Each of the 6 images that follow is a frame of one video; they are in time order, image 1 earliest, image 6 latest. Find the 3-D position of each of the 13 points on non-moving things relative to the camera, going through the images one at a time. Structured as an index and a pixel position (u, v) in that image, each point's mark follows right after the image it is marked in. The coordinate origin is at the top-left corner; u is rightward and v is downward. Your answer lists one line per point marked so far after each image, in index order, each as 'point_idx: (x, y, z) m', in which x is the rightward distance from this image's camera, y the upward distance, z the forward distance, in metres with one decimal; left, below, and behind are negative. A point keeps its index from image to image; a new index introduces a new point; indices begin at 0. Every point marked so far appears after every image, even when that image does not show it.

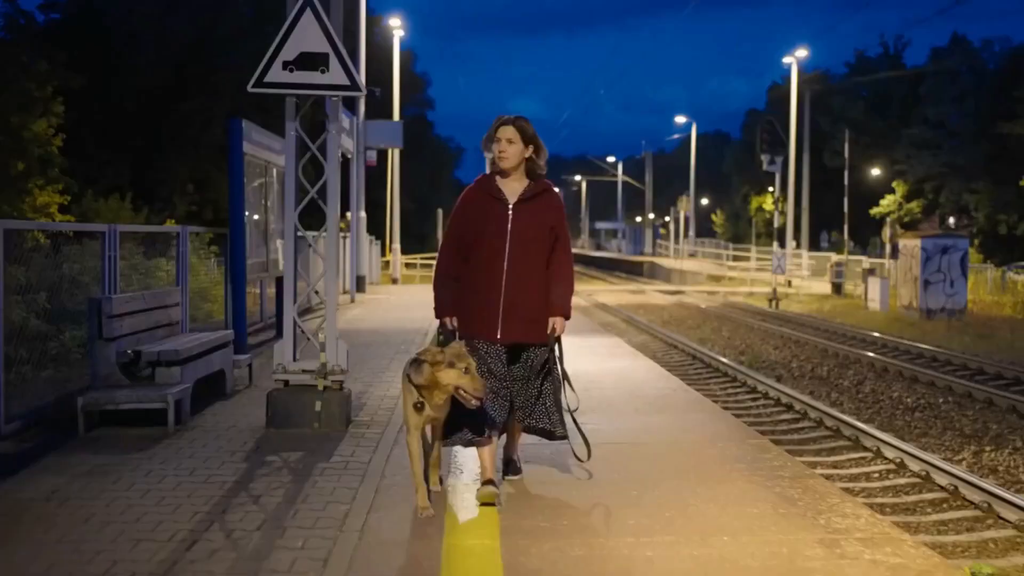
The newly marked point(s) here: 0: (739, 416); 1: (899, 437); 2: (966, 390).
0: (+2.4, -1.4, +12.4) m
1: (+3.5, -1.3, +10.5) m
2: (+5.1, -1.1, +13.1) m
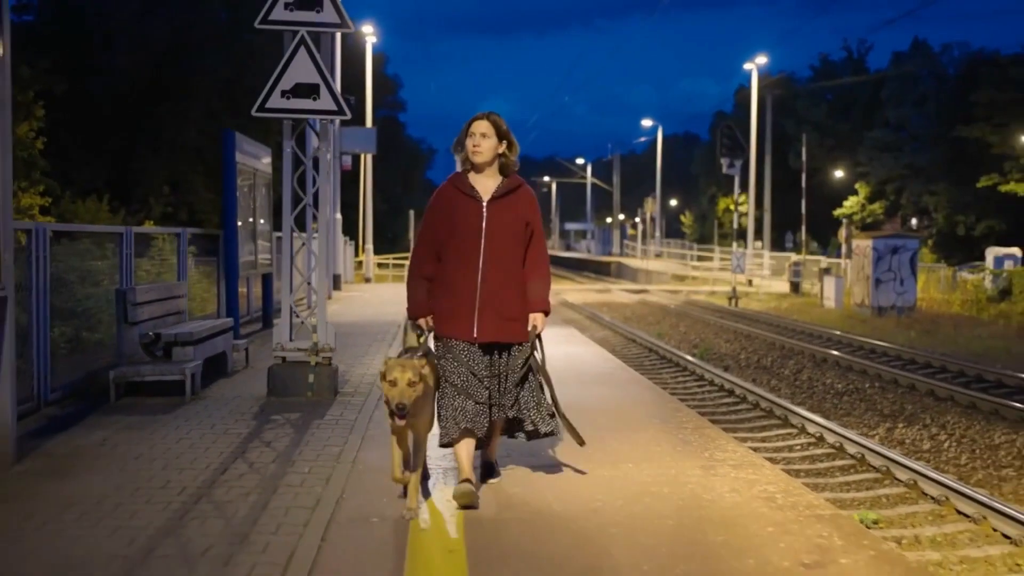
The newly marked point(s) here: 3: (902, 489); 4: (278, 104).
0: (+2.0, -1.3, +13.6) m
1: (+3.2, -1.3, +11.7) m
2: (+4.7, -1.1, +14.3) m
3: (+2.8, -1.4, +8.3) m
4: (-2.0, +1.5, +9.9) m
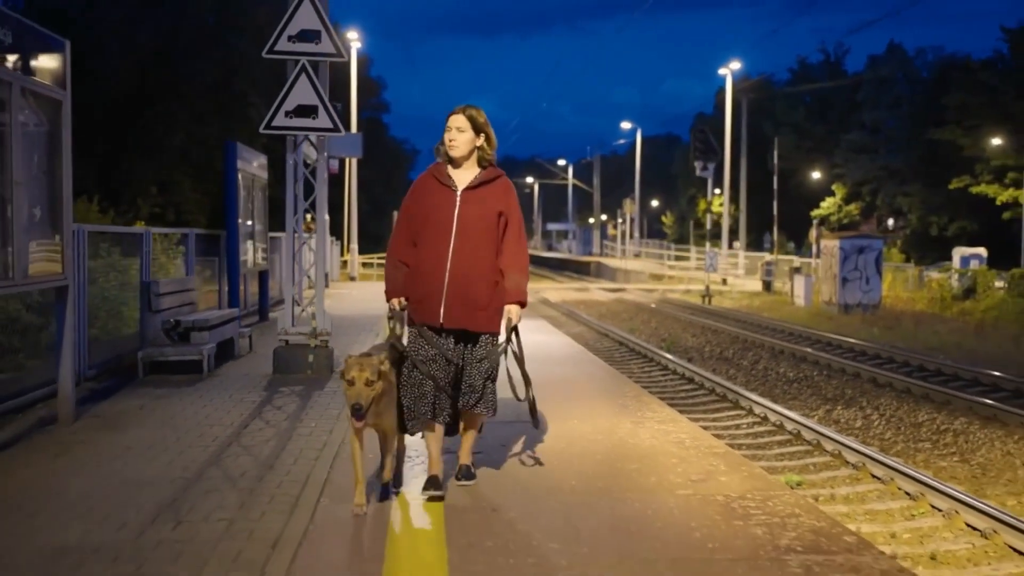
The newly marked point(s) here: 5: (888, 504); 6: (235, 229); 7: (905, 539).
0: (+1.7, -1.3, +14.8) m
1: (+2.9, -1.2, +12.9) m
2: (+4.4, -1.0, +15.5) m
3: (+2.6, -1.4, +9.5) m
4: (-2.2, +1.6, +11.0) m
5: (+2.6, -1.5, +7.9) m
6: (-3.3, +0.7, +13.7) m
7: (+2.4, -1.5, +7.0) m
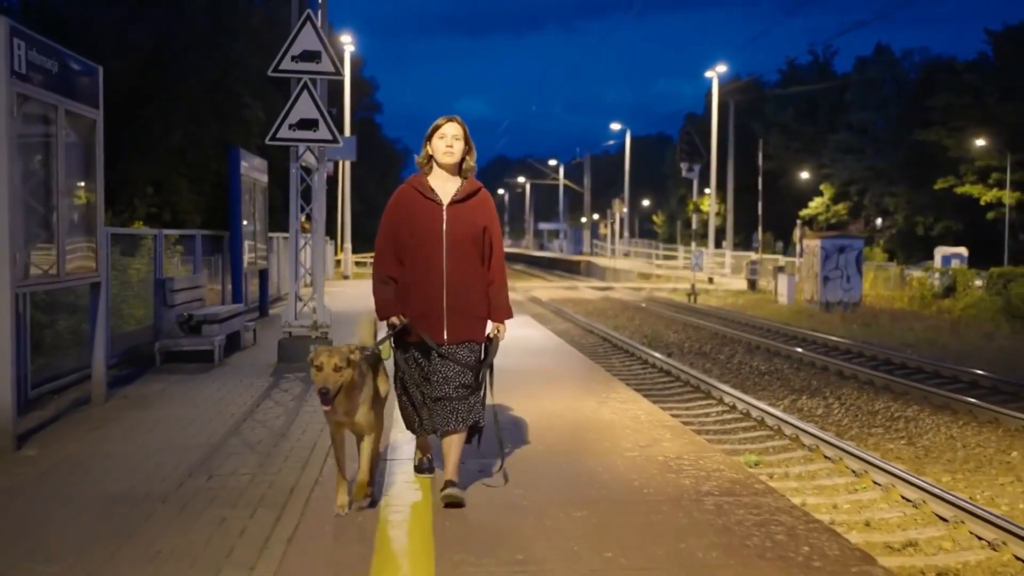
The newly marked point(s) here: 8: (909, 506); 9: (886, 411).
0: (+1.5, -1.2, +15.6) m
1: (+2.8, -1.2, +13.7) m
2: (+4.2, -1.0, +16.3) m
3: (+2.4, -1.4, +10.3) m
4: (-2.3, +1.6, +11.8) m
5: (+2.4, -1.5, +8.7) m
6: (-3.4, +0.7, +14.5) m
7: (+2.3, -1.5, +7.9) m
8: (+2.7, -1.5, +7.8) m
9: (+3.8, -1.3, +11.8) m
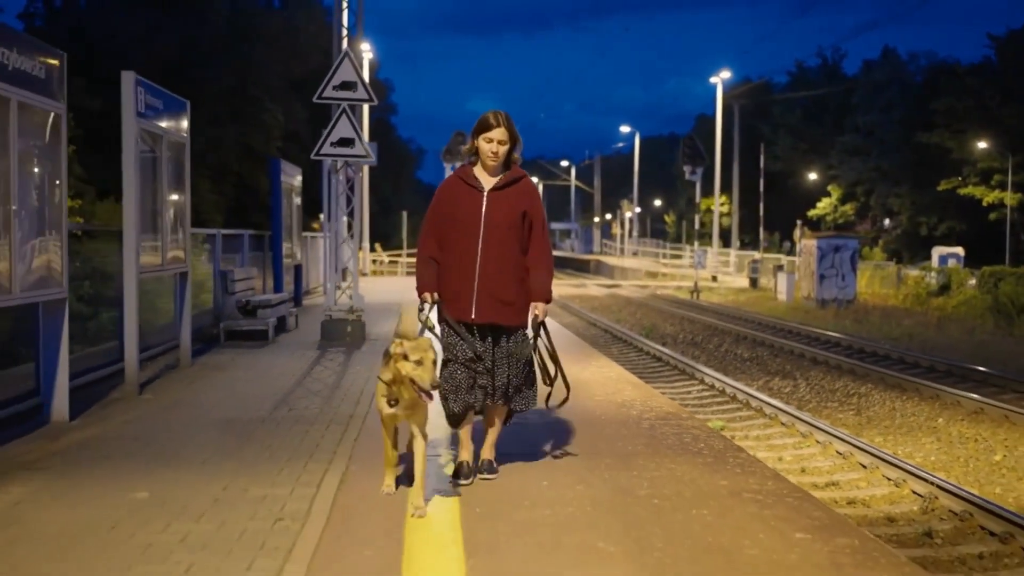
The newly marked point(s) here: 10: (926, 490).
0: (+1.7, -1.2, +17.3) m
1: (+2.8, -1.1, +15.4) m
2: (+4.3, -0.9, +18.0) m
3: (+2.5, -1.3, +12.0) m
4: (-2.3, +1.7, +13.5) m
5: (+2.5, -1.4, +10.4) m
6: (-3.3, +0.8, +16.3) m
7: (+2.3, -1.4, +9.6) m
8: (+2.7, -1.4, +9.5) m
9: (+3.9, -1.2, +13.5) m
10: (+2.9, -1.4, +8.0) m
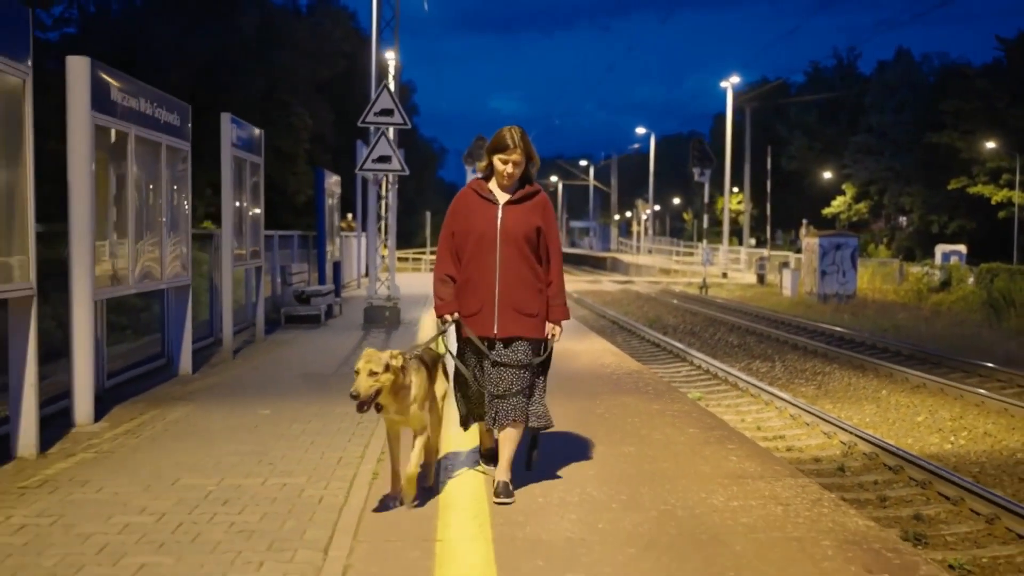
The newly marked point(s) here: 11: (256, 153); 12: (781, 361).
0: (+1.9, -1.1, +19.3) m
1: (+3.0, -1.0, +17.5) m
2: (+4.6, -0.8, +20.0) m
3: (+2.6, -1.2, +14.0) m
4: (-2.1, +1.8, +15.7) m
5: (+2.6, -1.3, +12.5) m
6: (-3.1, +0.9, +18.4) m
7: (+2.4, -1.3, +11.6) m
8: (+2.8, -1.3, +11.5) m
9: (+4.1, -1.1, +15.5) m
10: (+2.9, -1.3, +10.0) m
11: (-2.8, +1.5, +12.6) m
12: (+3.8, -1.0, +16.4) m
